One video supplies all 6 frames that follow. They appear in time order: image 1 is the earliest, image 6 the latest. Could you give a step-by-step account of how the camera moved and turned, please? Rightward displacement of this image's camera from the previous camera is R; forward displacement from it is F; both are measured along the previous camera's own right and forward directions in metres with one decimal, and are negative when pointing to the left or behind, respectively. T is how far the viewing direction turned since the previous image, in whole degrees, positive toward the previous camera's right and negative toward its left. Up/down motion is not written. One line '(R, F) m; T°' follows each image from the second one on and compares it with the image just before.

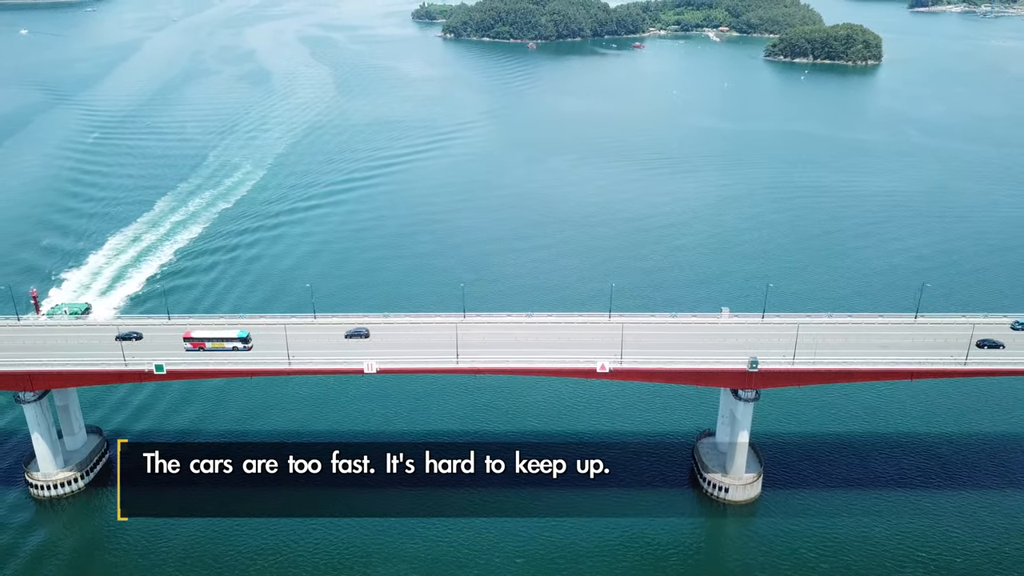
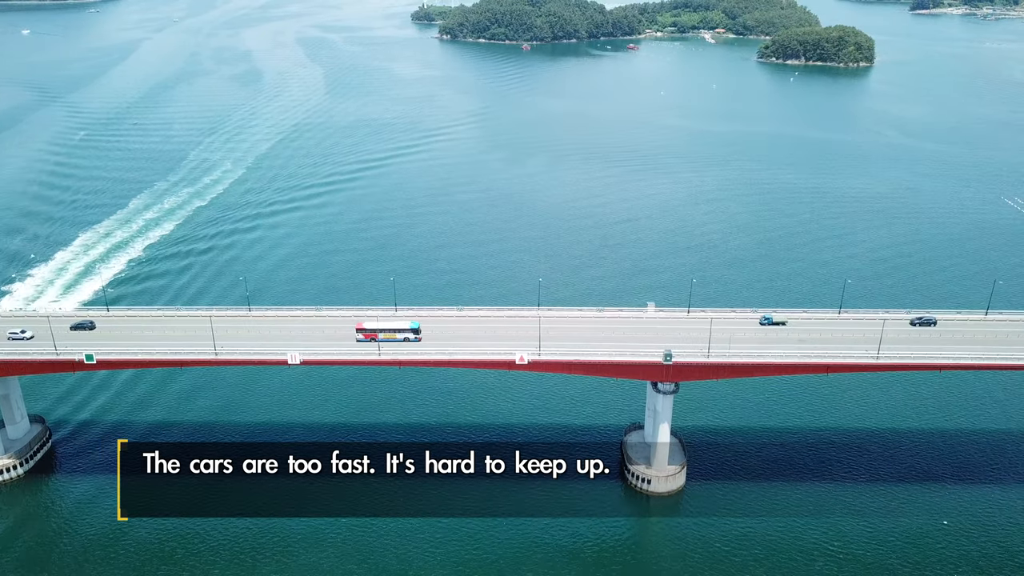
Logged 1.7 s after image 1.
(+3.5, -0.7) m; 0°
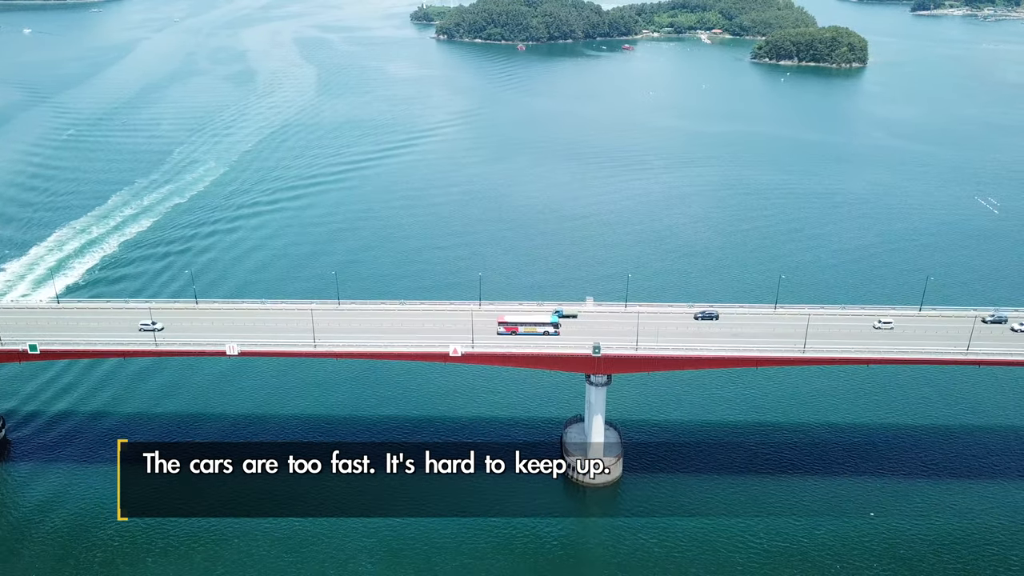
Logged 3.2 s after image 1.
(+3.0, -0.7) m; 0°
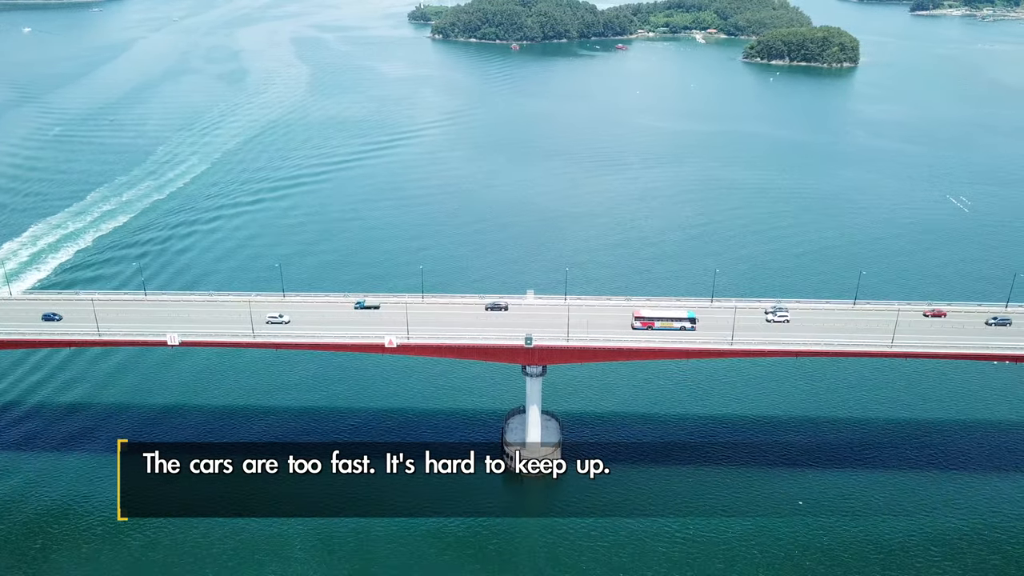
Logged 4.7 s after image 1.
(+3.0, -0.8) m; 0°
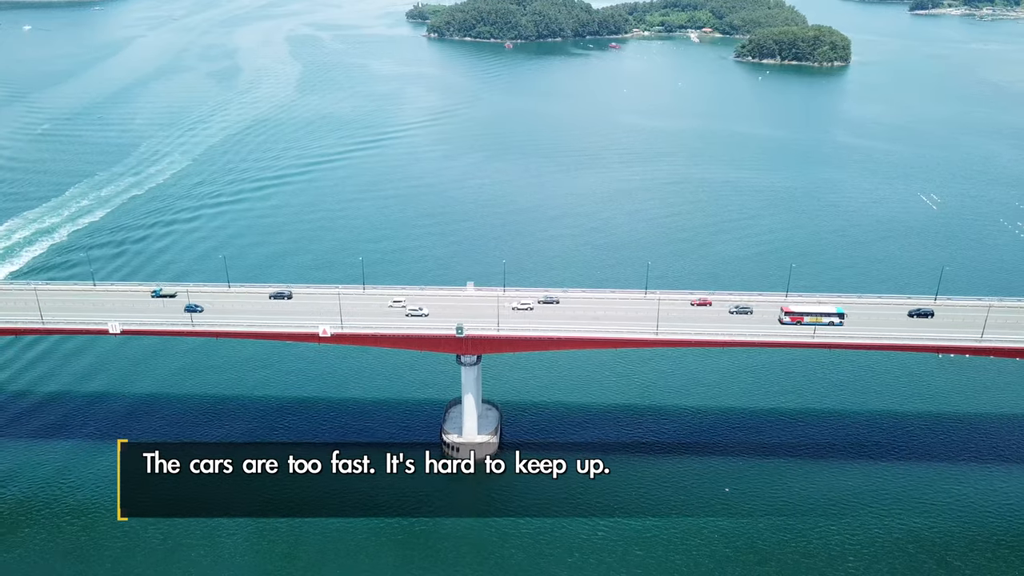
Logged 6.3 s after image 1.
(+3.2, -0.9) m; 0°
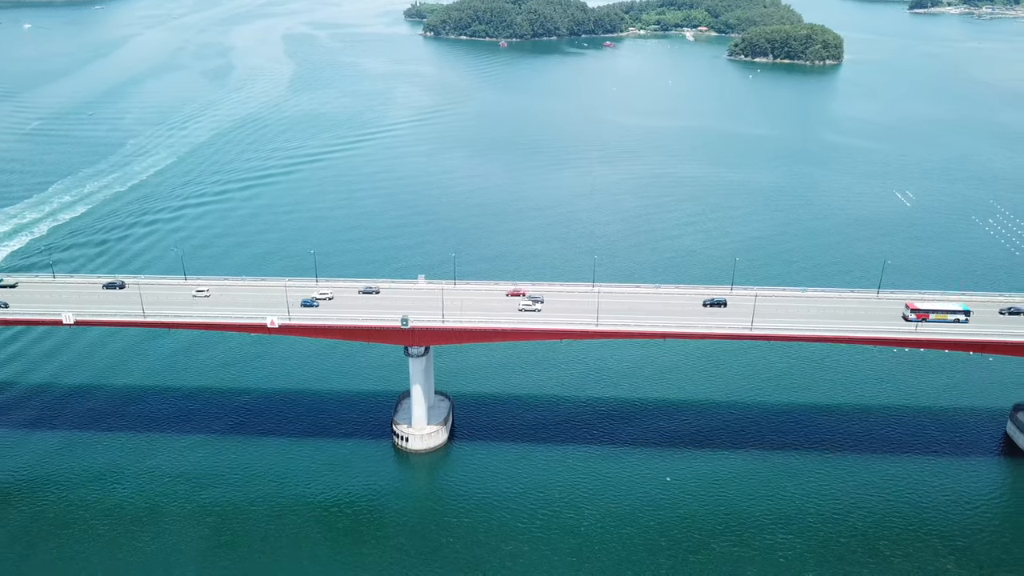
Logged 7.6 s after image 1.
(+2.7, -0.8) m; 0°
